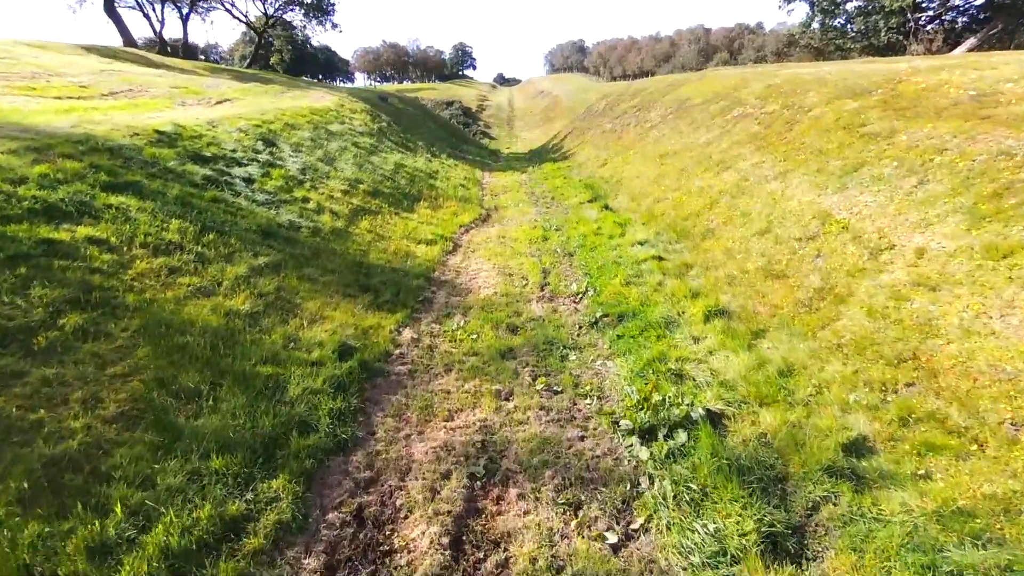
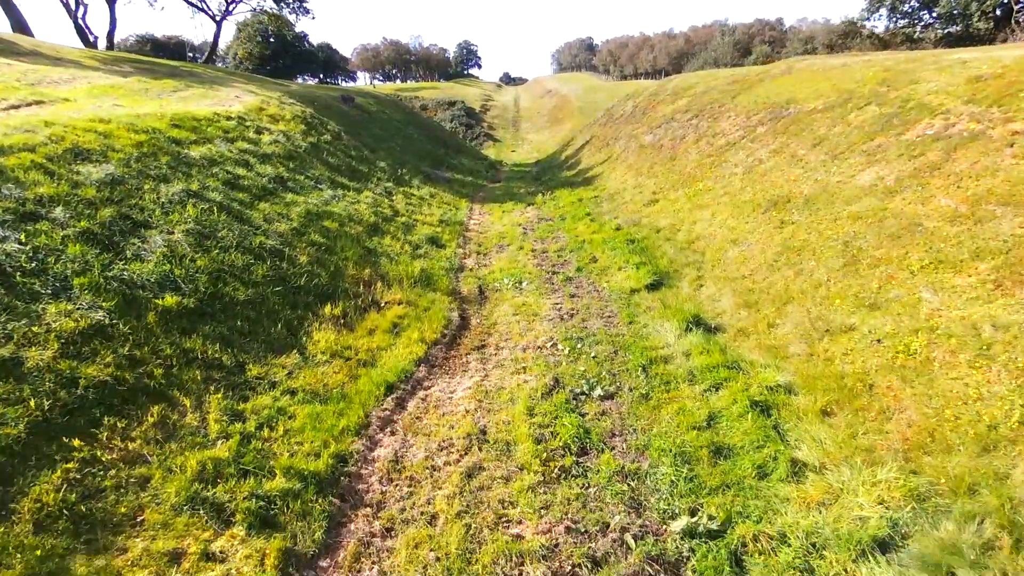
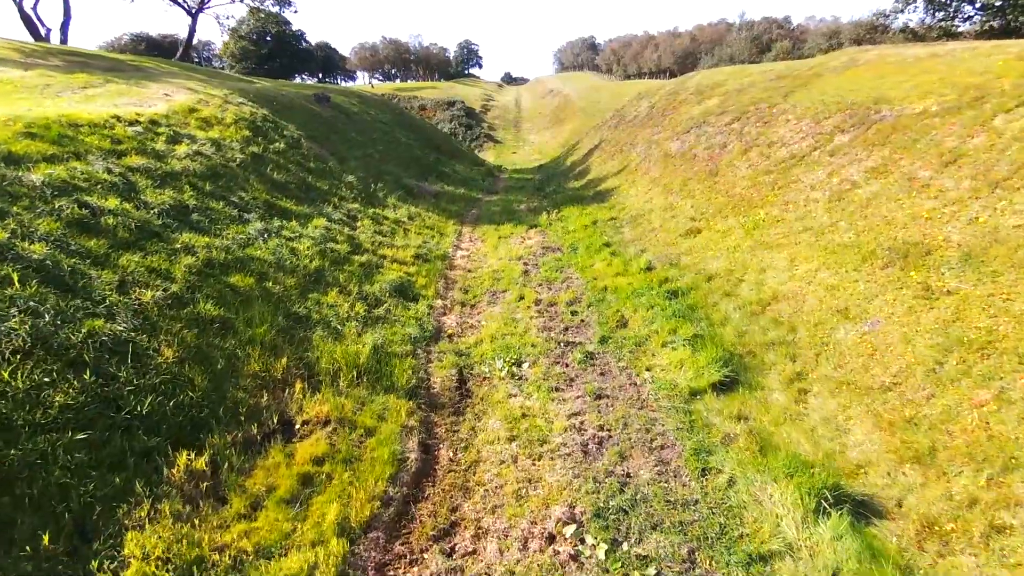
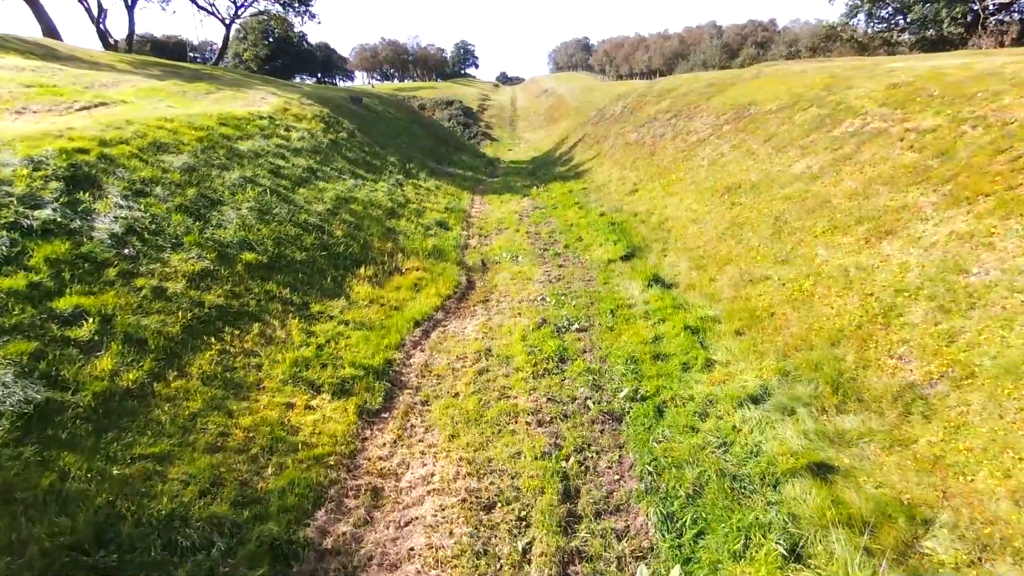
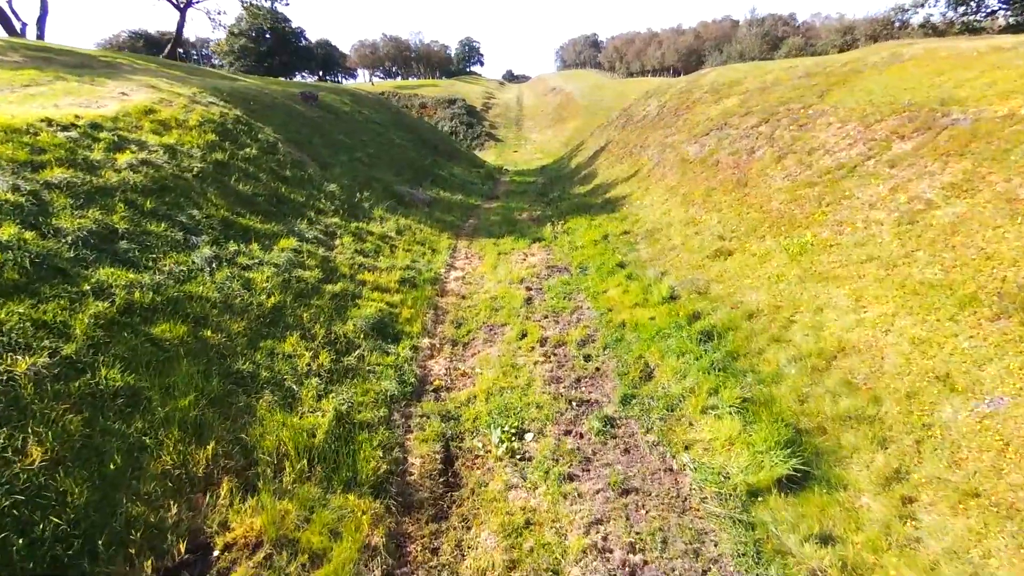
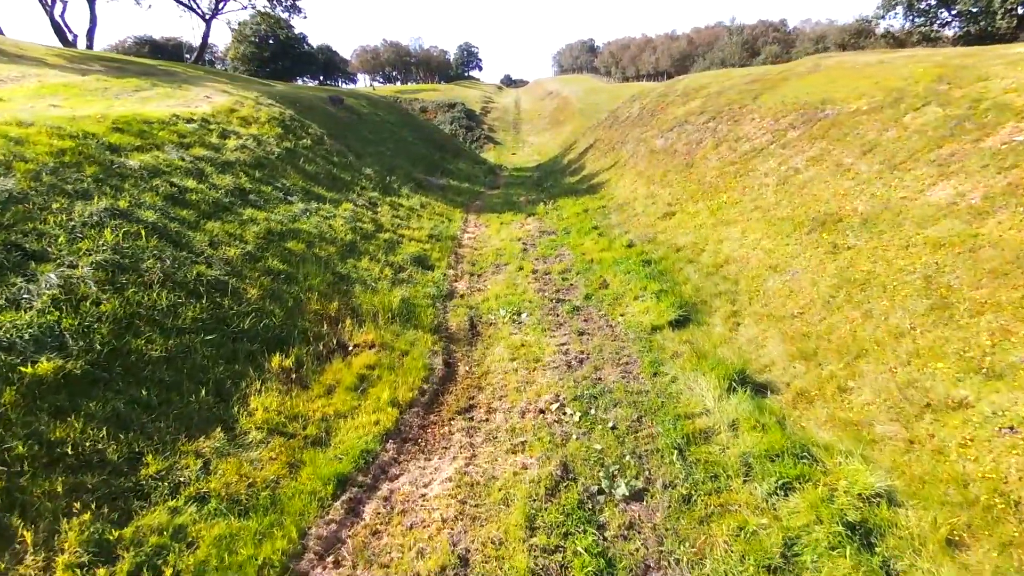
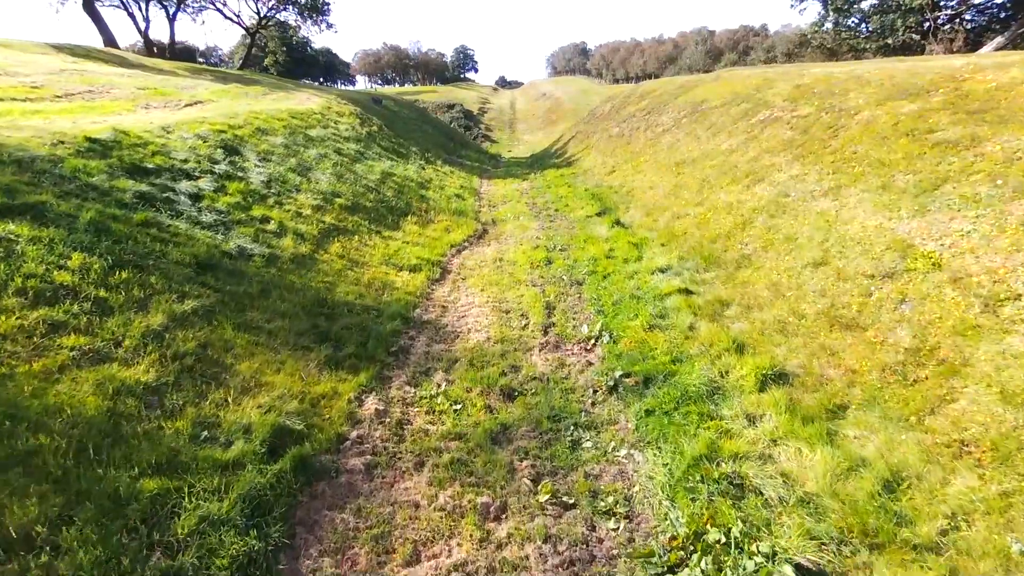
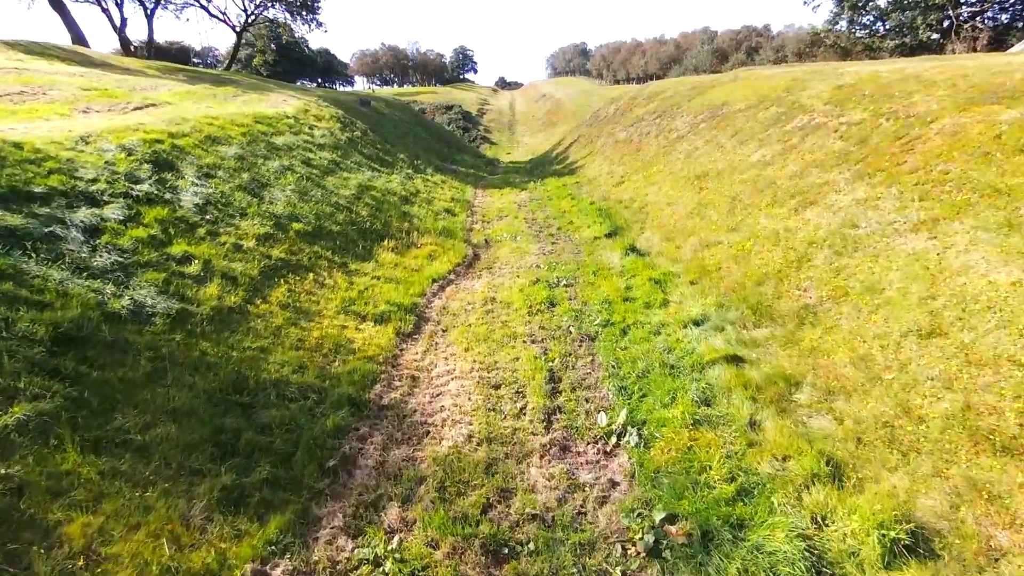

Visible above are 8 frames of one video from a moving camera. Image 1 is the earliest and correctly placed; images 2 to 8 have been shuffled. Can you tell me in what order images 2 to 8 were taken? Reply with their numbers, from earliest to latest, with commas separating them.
7, 8, 4, 2, 6, 3, 5
